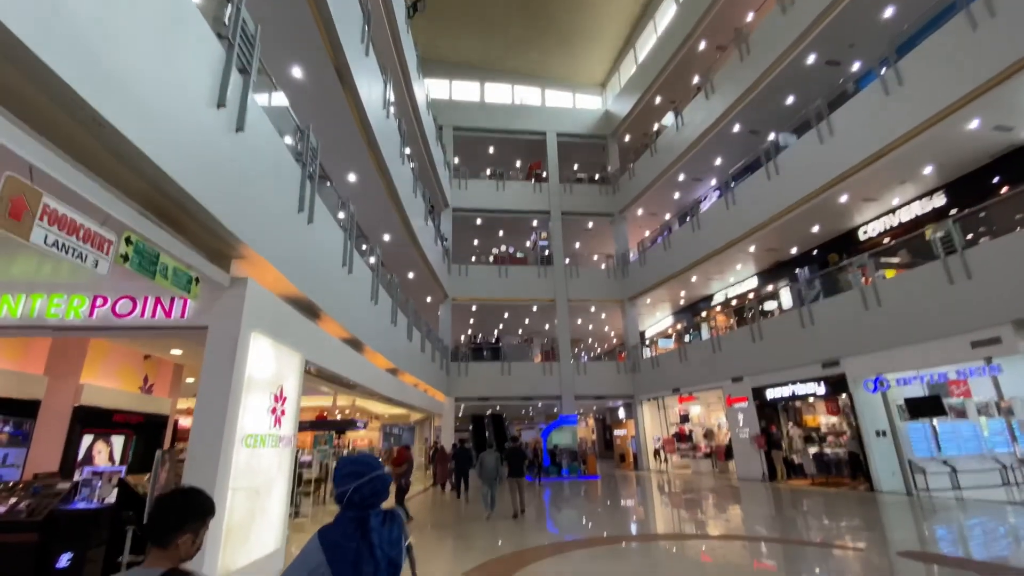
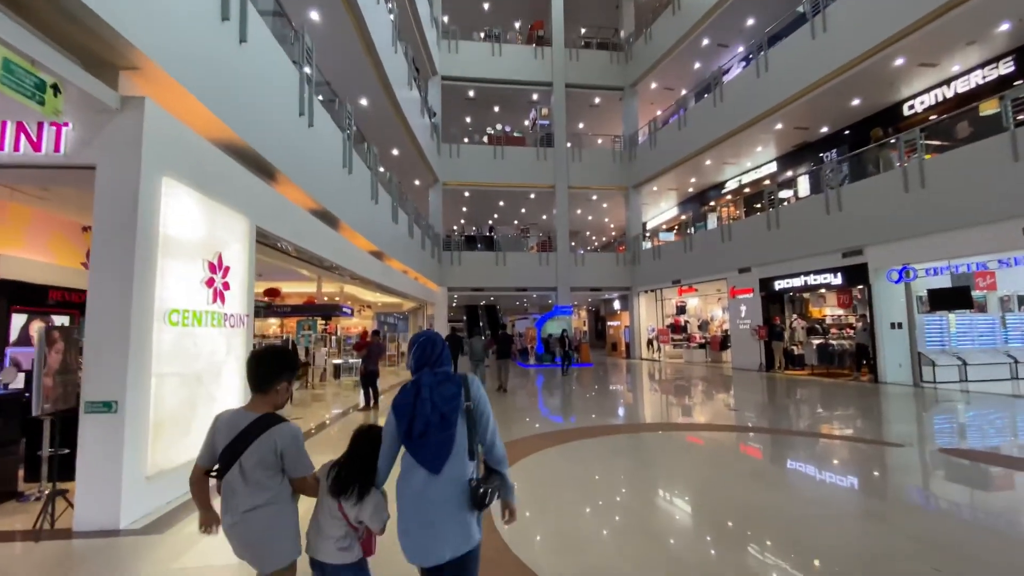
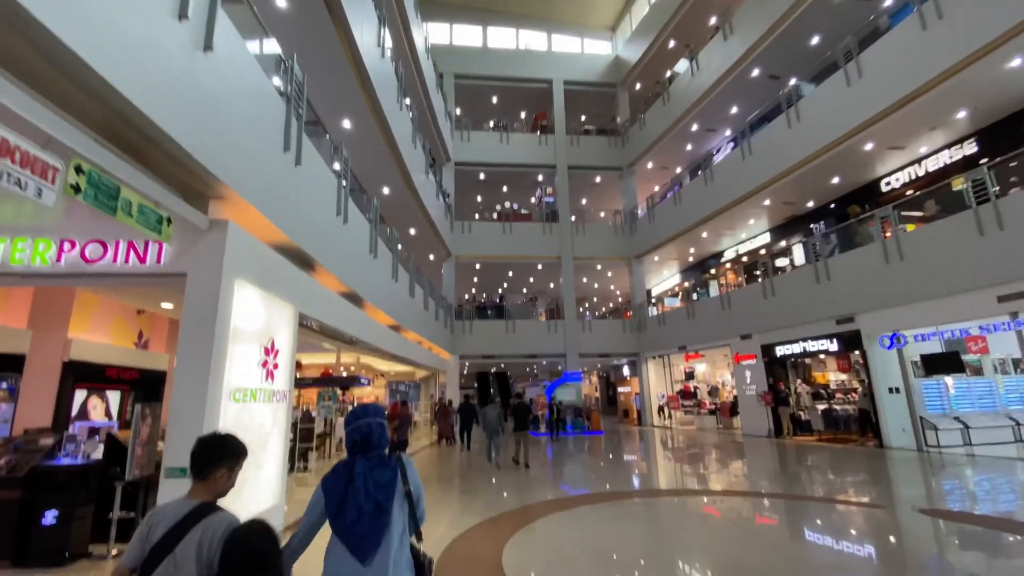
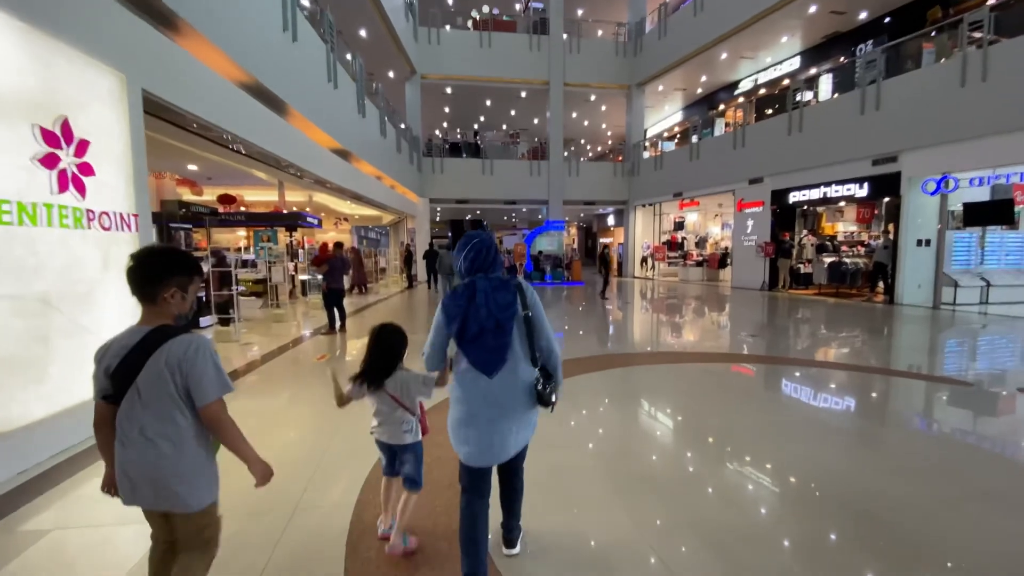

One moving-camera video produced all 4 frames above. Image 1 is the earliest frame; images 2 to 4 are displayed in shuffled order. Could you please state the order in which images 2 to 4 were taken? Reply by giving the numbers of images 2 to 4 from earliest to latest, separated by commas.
3, 2, 4
